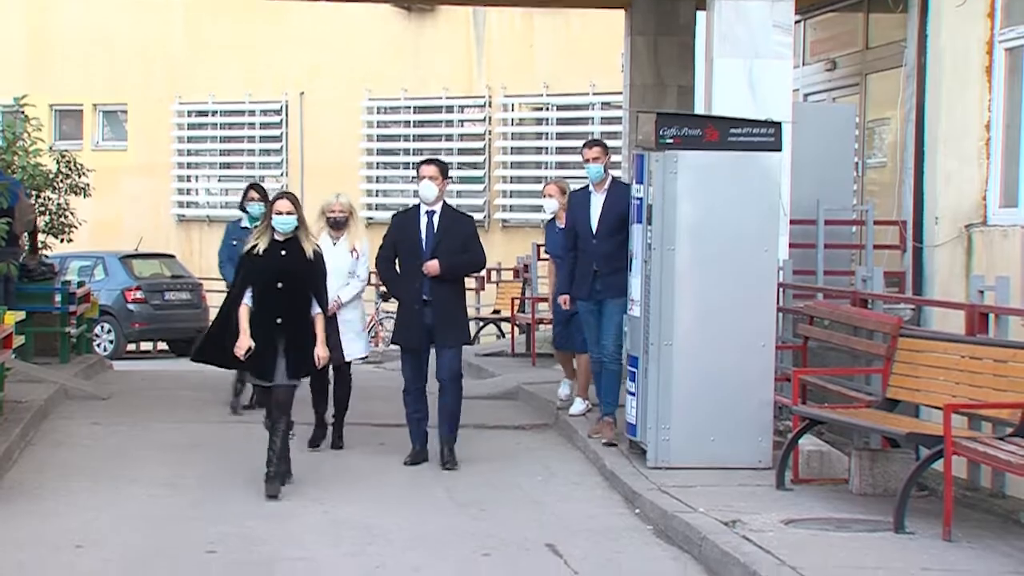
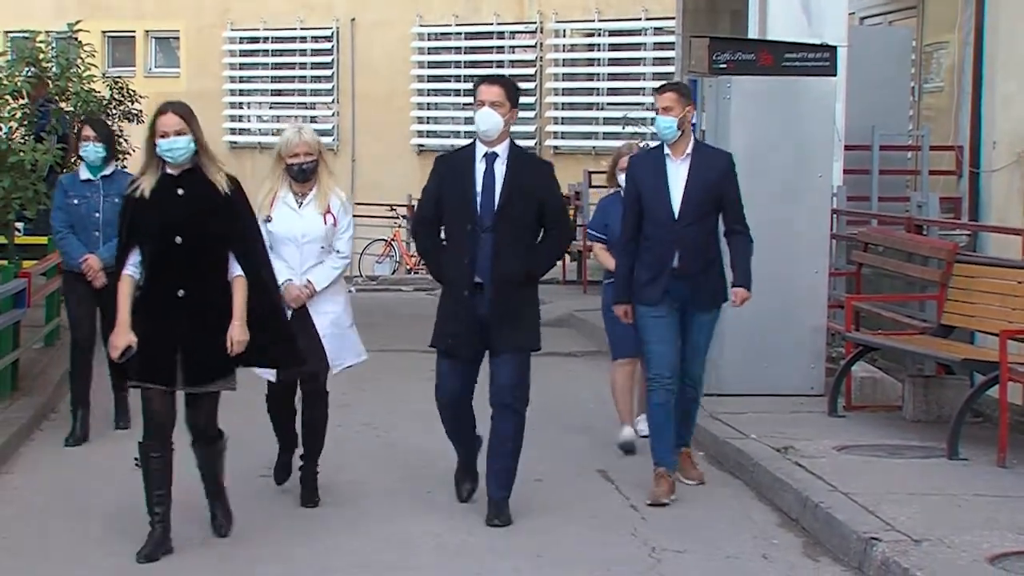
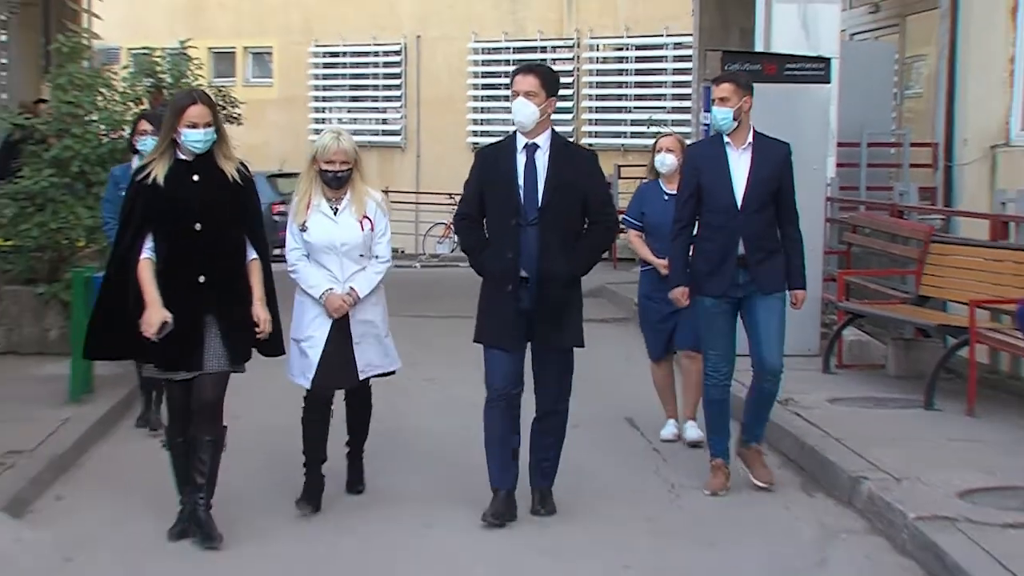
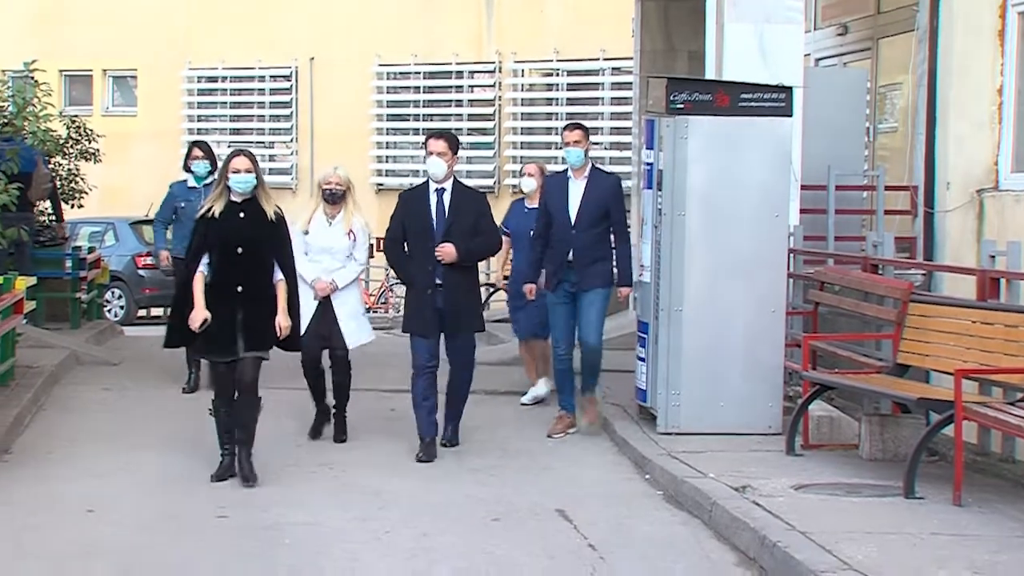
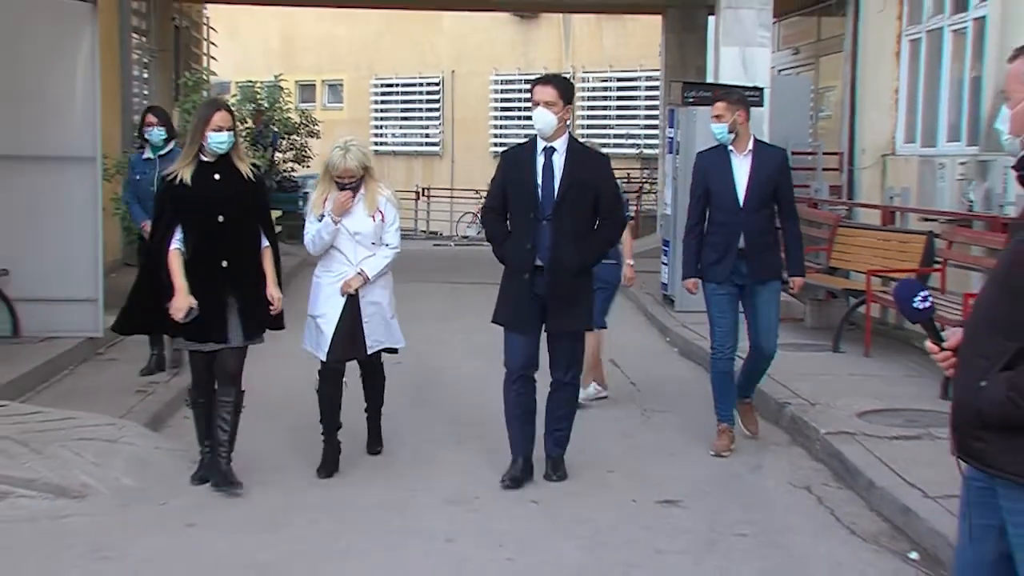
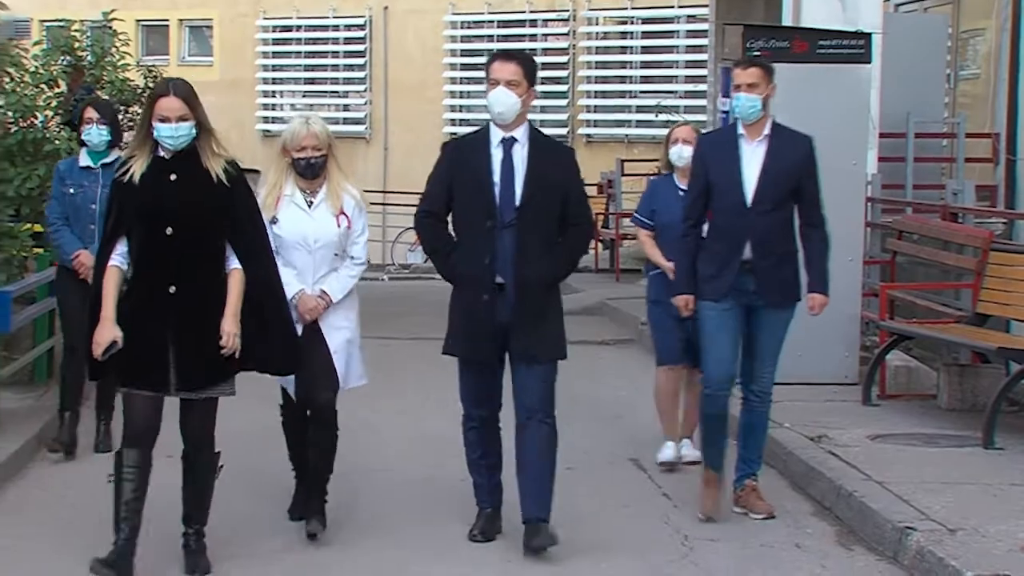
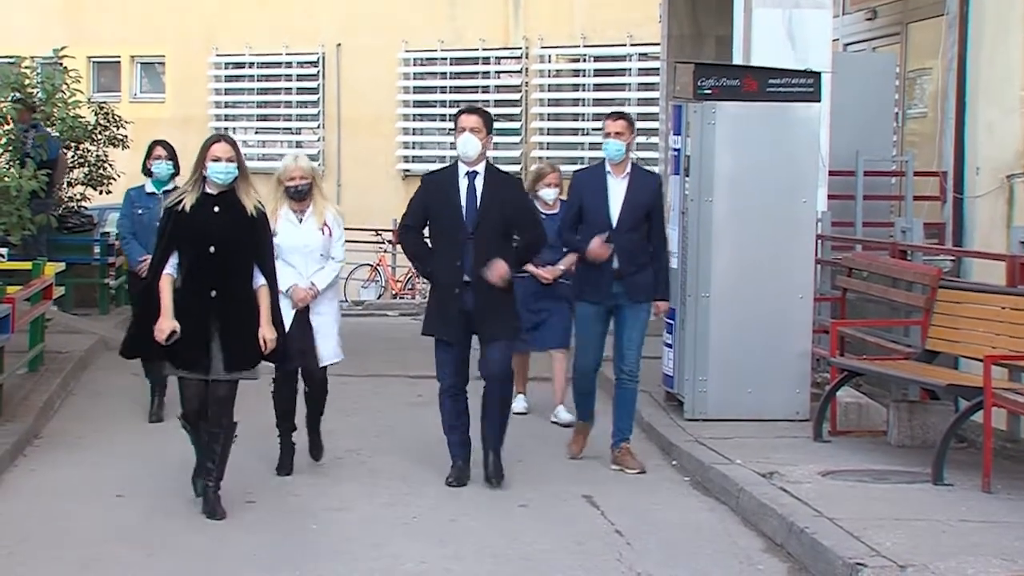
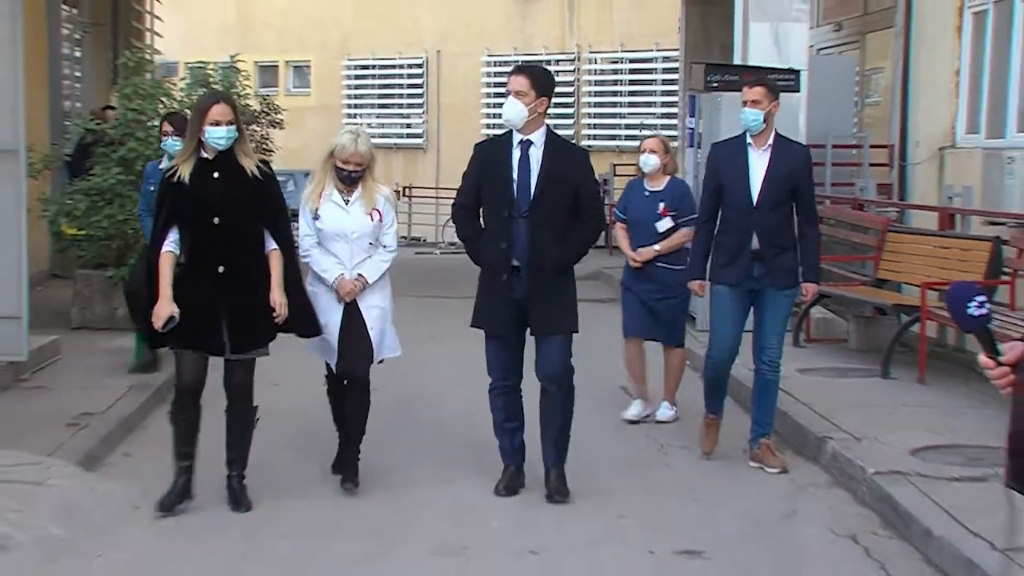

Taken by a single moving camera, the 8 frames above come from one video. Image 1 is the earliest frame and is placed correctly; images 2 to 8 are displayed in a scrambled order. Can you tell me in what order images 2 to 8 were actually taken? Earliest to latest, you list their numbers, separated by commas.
4, 7, 2, 6, 3, 8, 5
